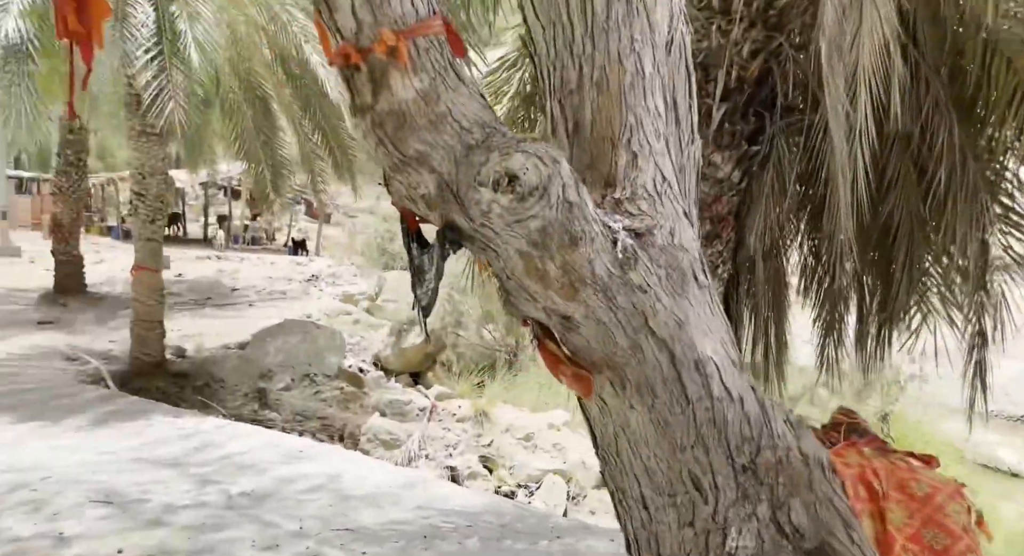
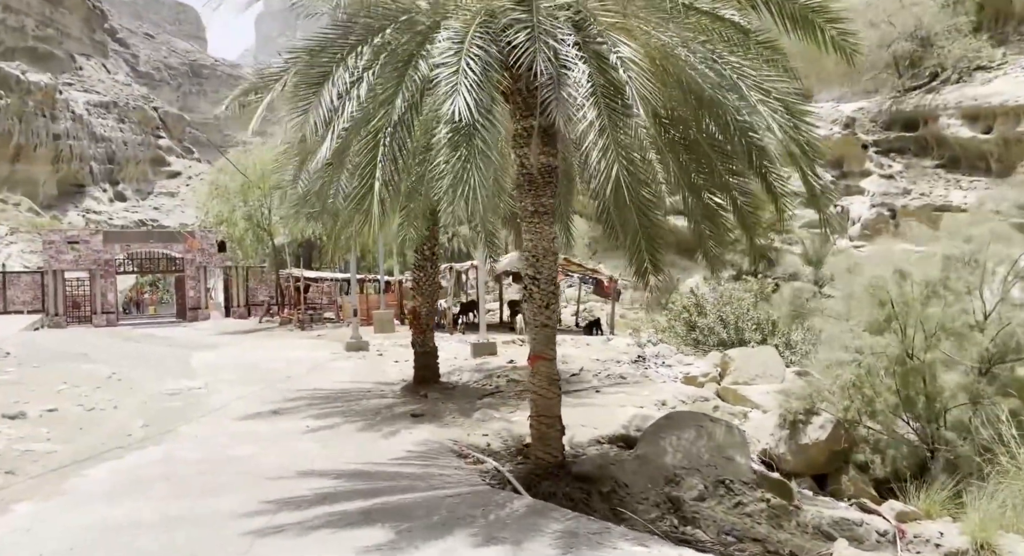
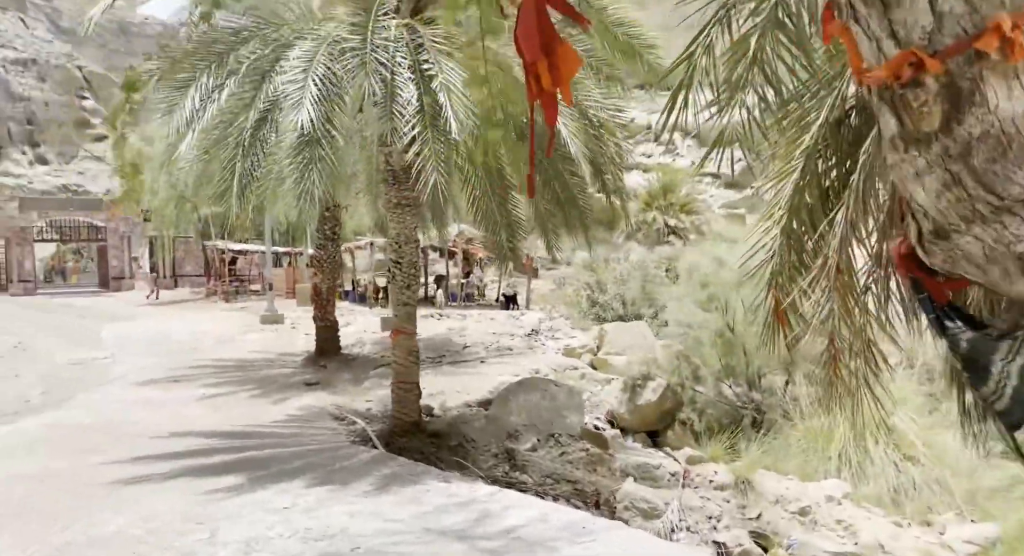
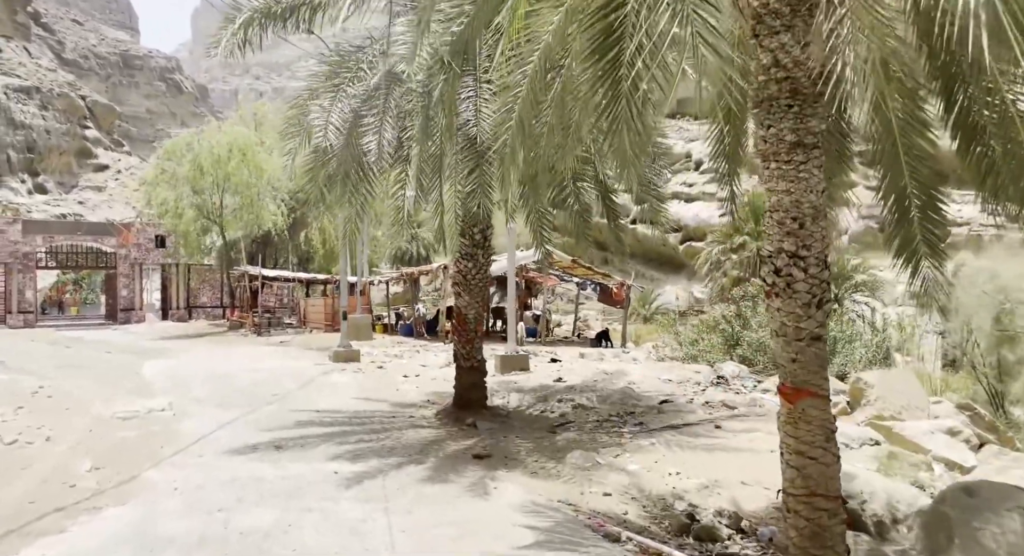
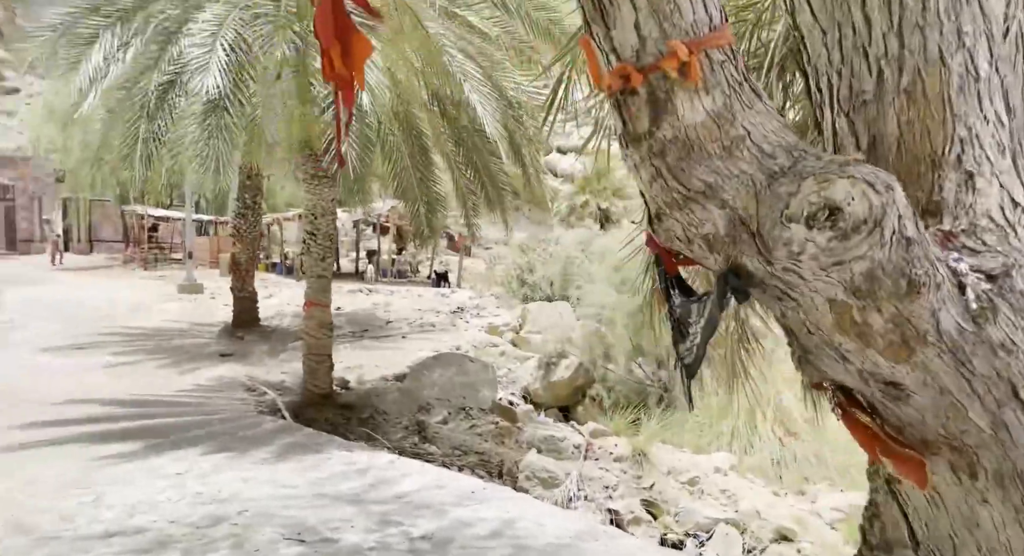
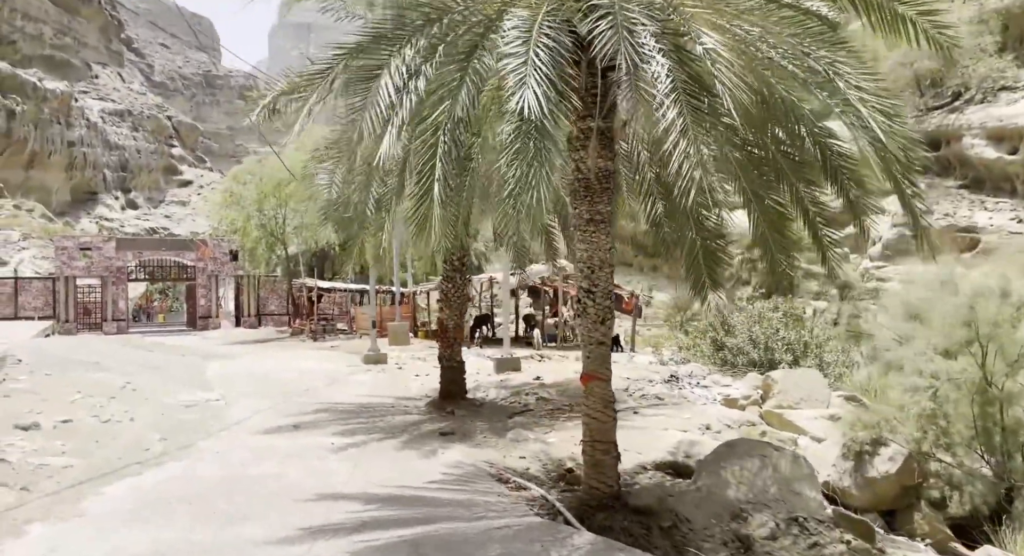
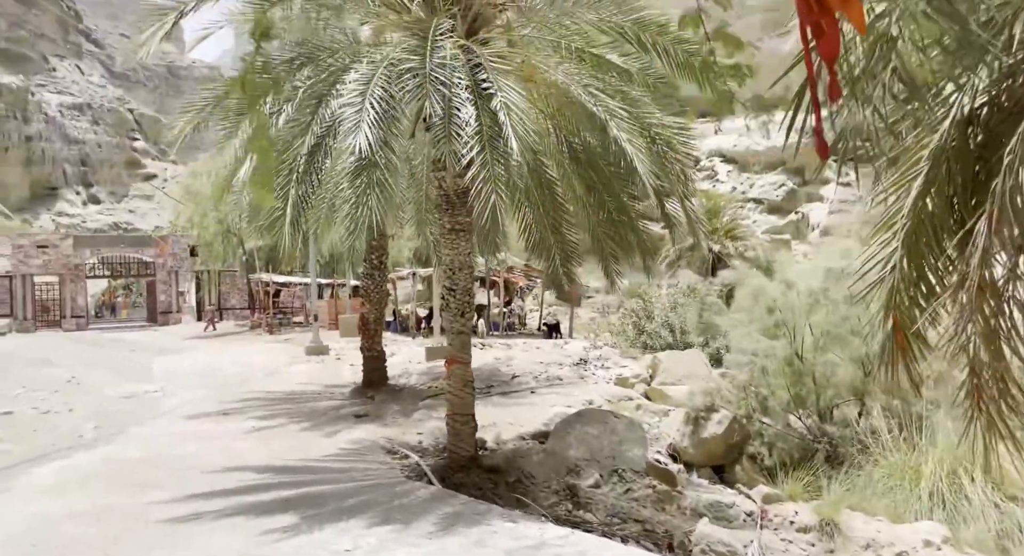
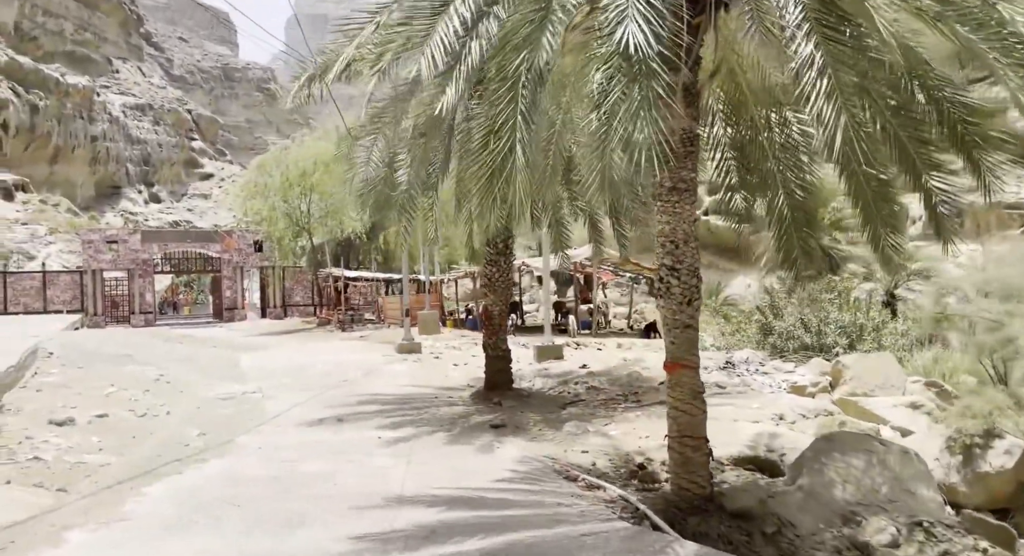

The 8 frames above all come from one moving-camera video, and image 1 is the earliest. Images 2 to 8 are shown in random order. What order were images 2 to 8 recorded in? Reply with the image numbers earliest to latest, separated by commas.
5, 3, 7, 2, 6, 8, 4
